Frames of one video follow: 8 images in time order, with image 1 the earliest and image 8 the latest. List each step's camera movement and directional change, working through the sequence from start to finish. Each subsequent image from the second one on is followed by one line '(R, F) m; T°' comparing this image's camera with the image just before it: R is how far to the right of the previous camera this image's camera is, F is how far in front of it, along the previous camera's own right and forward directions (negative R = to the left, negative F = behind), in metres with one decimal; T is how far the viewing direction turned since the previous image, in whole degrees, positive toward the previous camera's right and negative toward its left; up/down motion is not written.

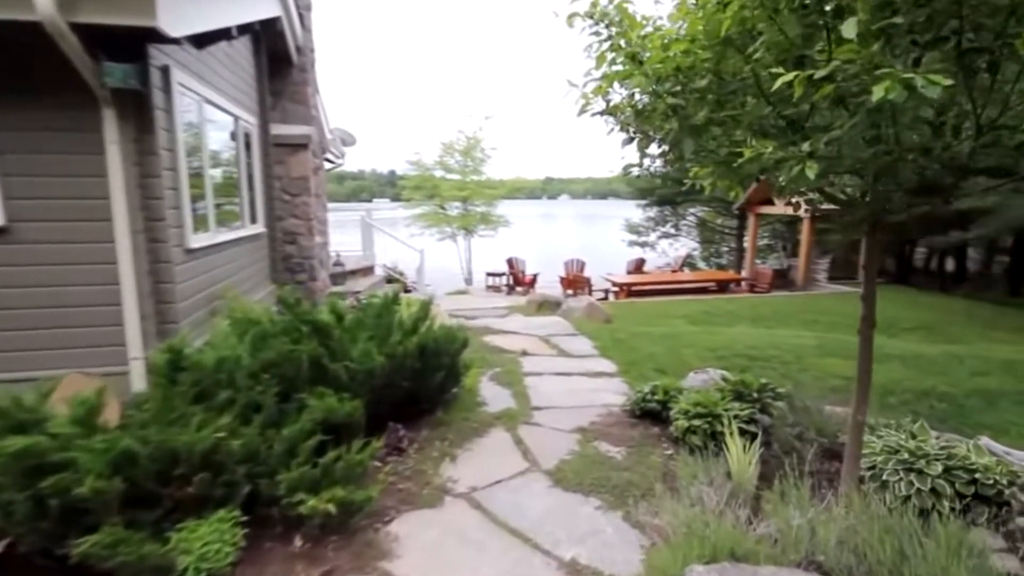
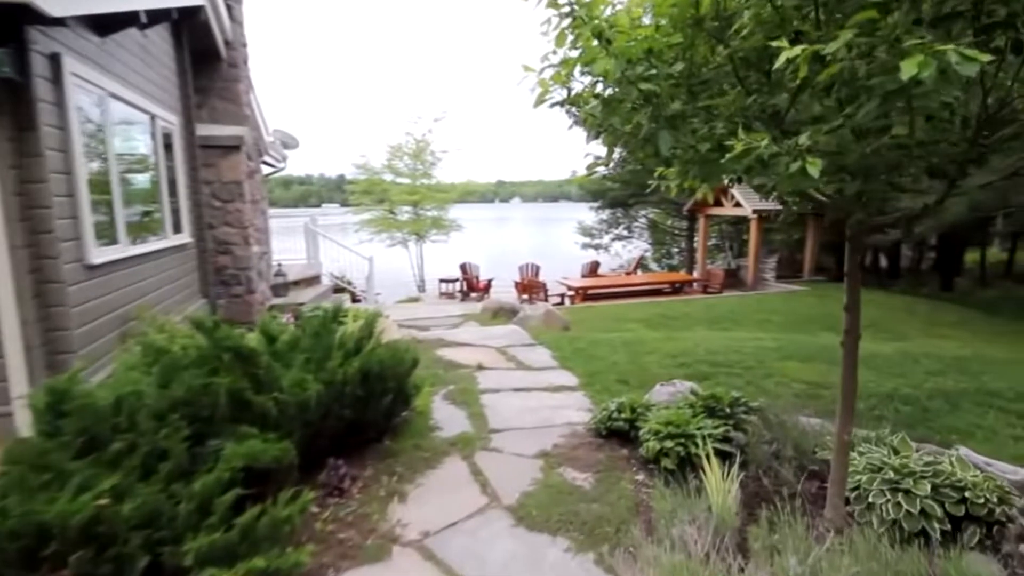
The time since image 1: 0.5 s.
(0.0, +0.3) m; +5°
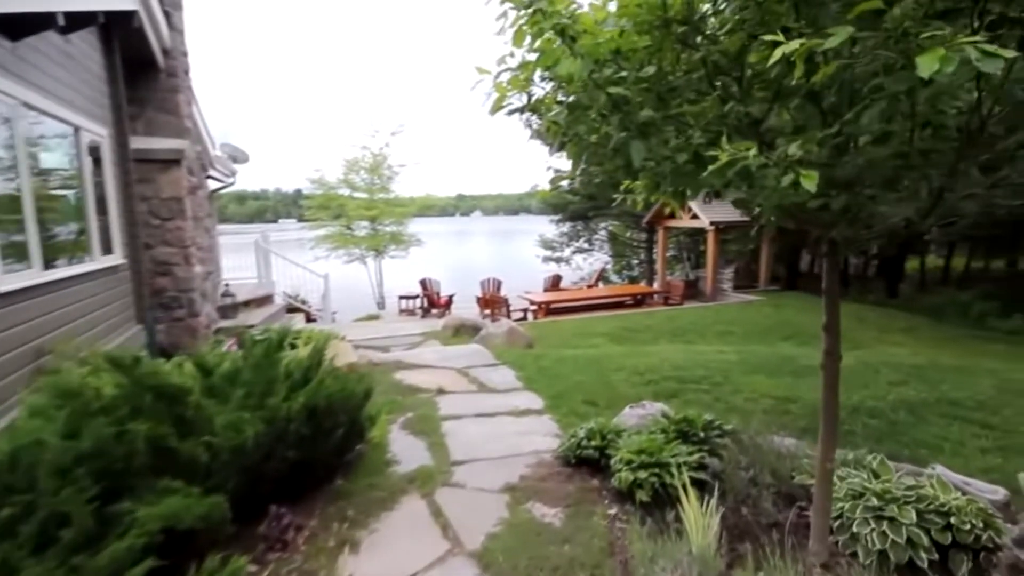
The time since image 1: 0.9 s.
(0.0, +0.2) m; +4°
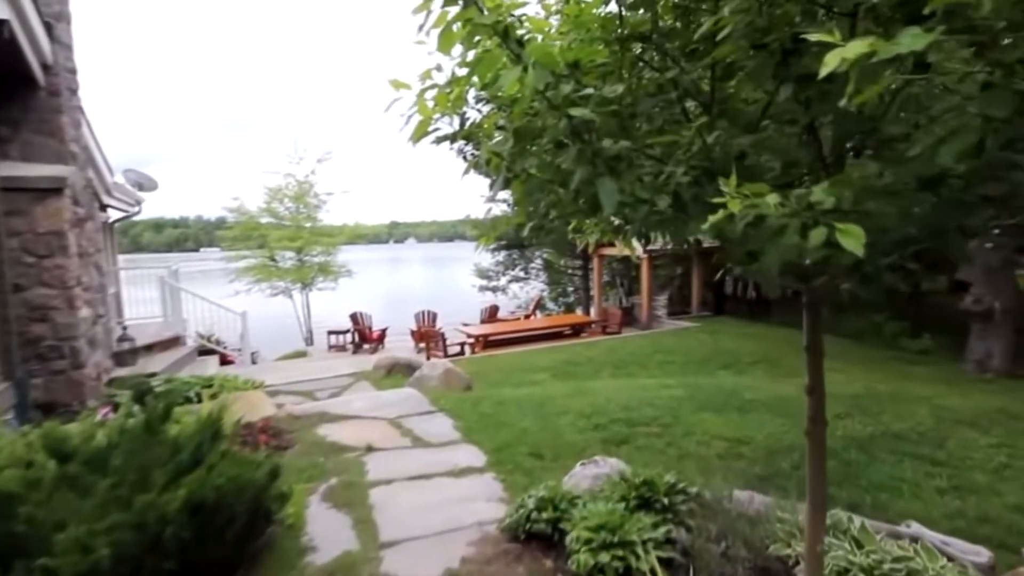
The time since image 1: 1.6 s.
(0.0, +0.4) m; +7°
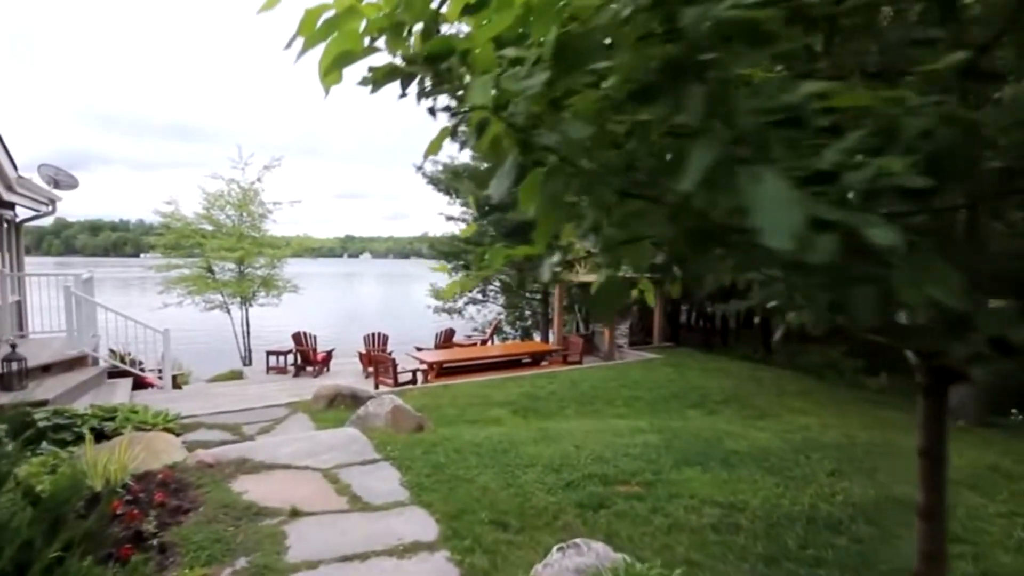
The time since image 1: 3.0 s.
(-0.1, +0.7) m; +5°
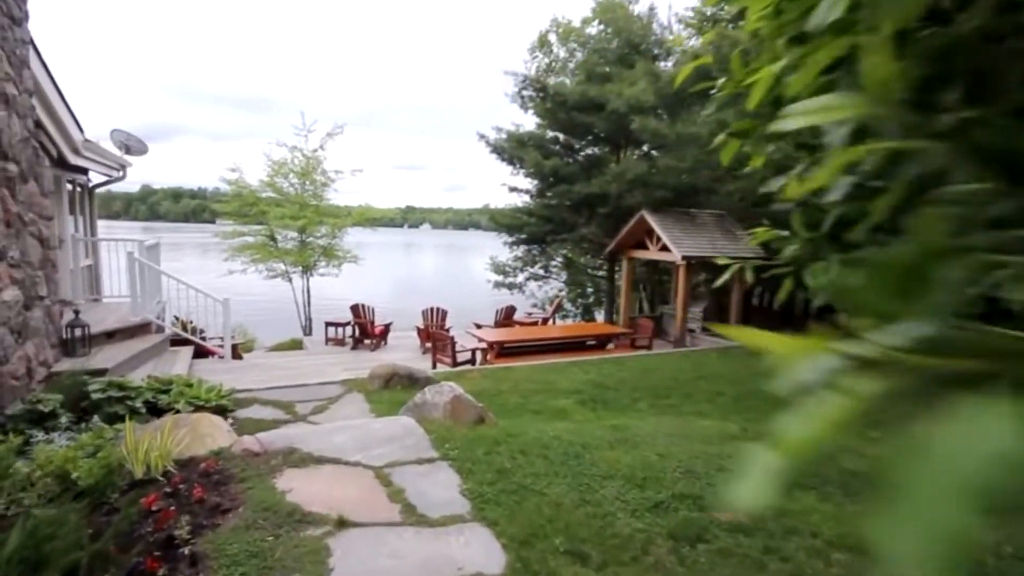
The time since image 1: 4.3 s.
(-0.2, +0.6) m; -6°
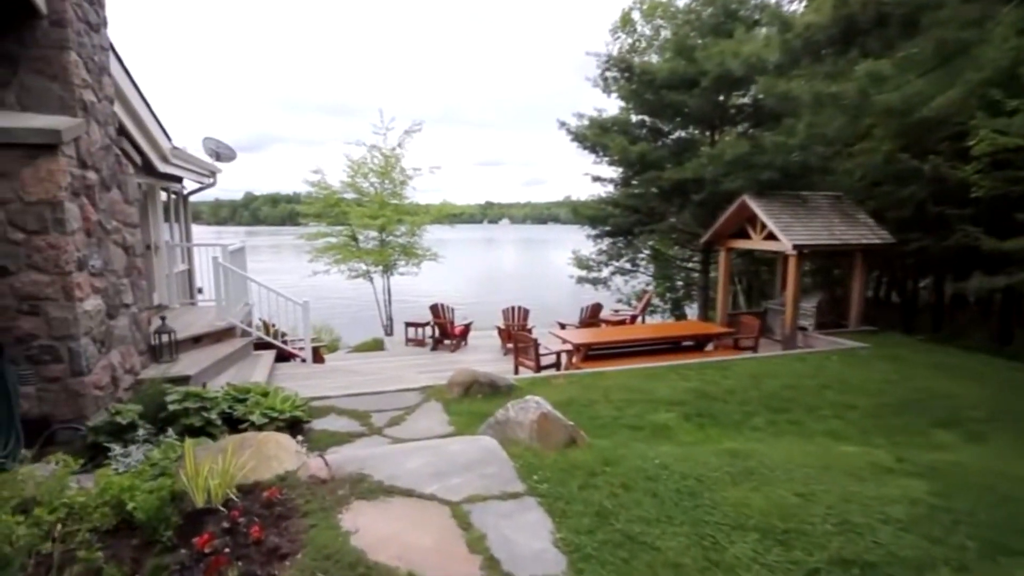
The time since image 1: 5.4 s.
(-0.1, +0.7) m; -8°
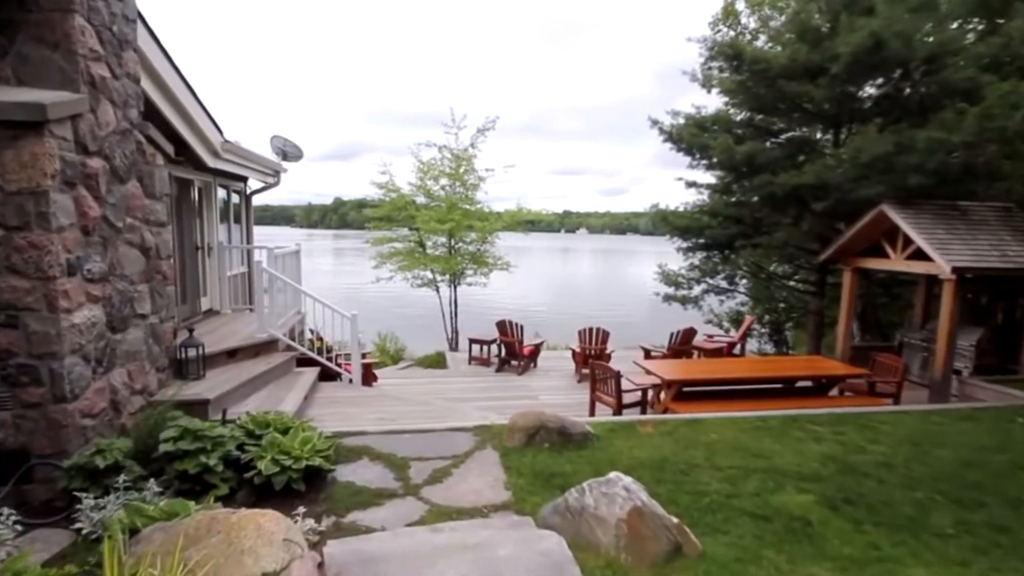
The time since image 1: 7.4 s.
(-0.1, +1.3) m; -8°
